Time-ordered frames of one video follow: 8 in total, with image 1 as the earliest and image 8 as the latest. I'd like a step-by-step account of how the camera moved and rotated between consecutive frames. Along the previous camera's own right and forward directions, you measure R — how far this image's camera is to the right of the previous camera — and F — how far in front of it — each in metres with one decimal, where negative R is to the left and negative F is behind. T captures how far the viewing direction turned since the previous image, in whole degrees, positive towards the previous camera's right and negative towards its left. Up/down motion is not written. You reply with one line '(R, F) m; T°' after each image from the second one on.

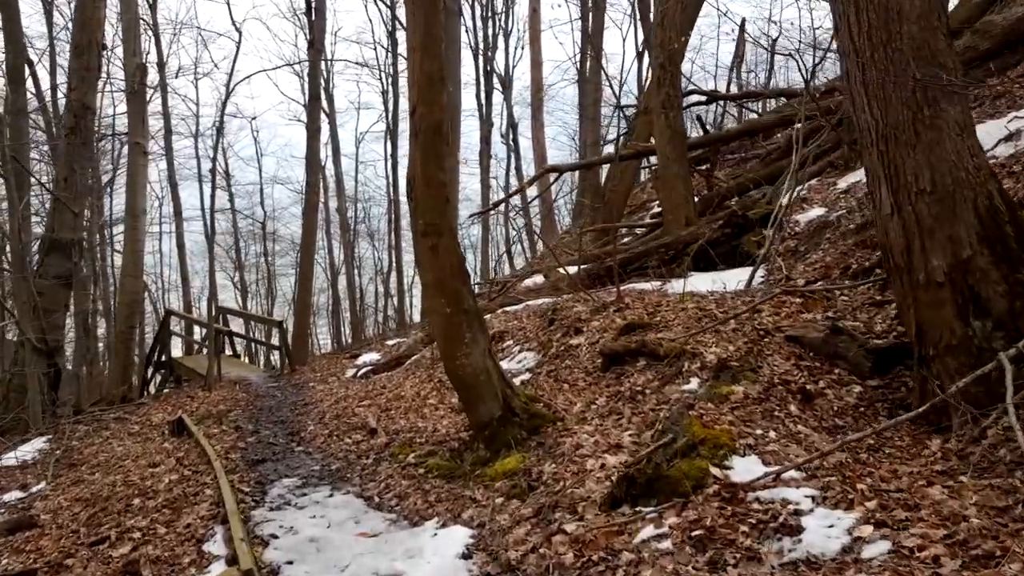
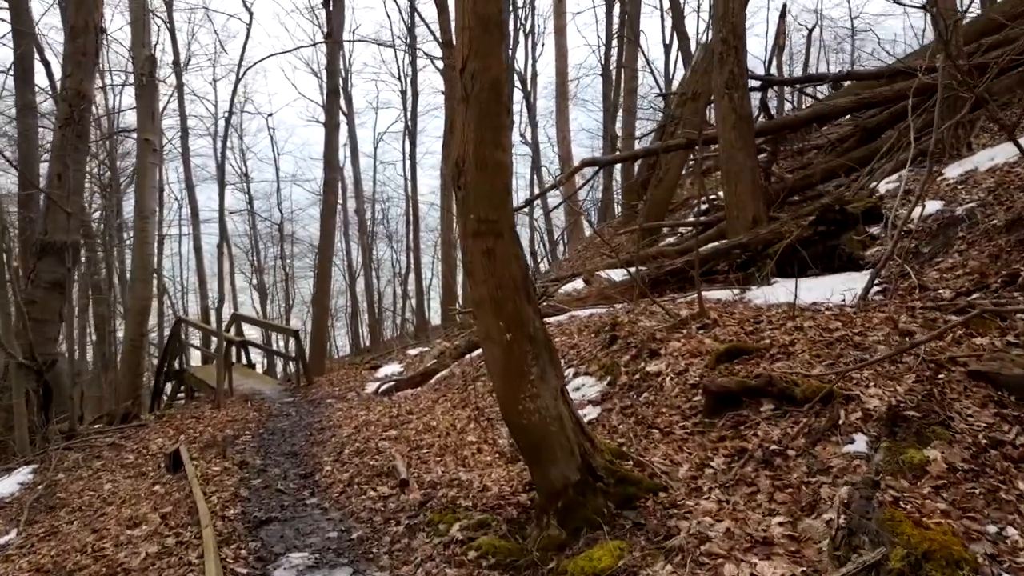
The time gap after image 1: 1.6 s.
(-0.3, +1.2) m; -1°
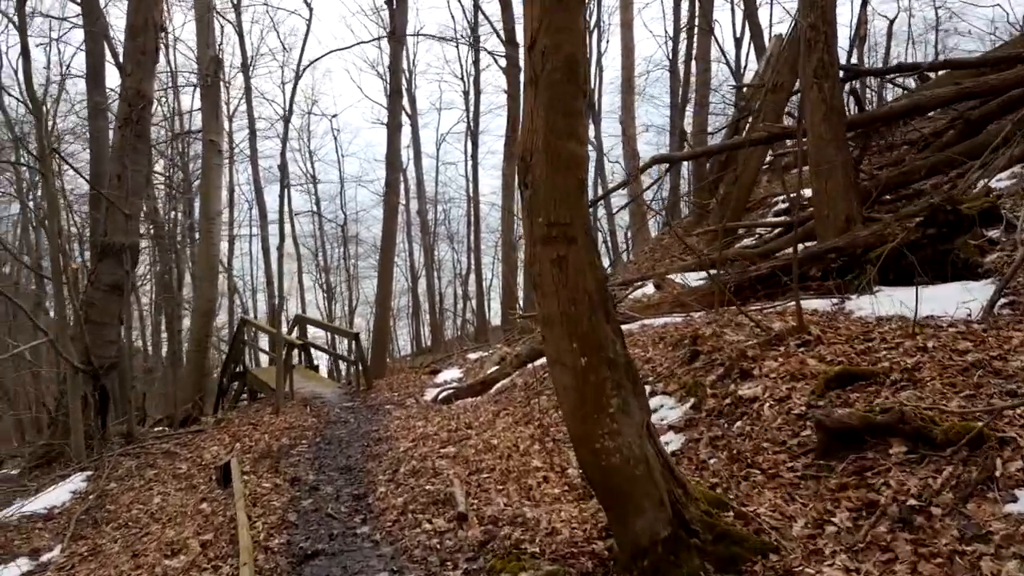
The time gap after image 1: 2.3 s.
(-0.1, +0.5) m; -4°
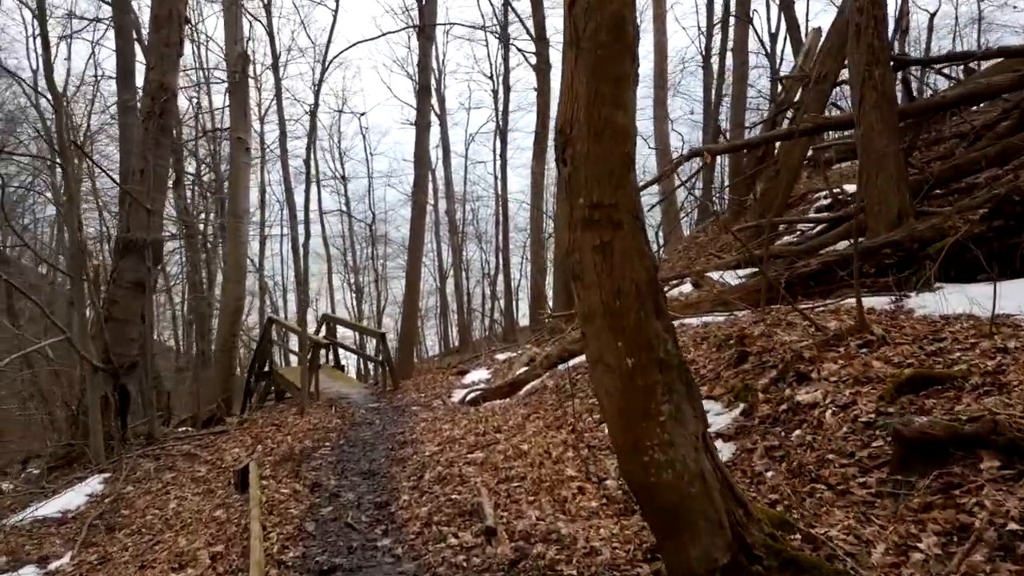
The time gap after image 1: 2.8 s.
(0.0, +0.4) m; -2°
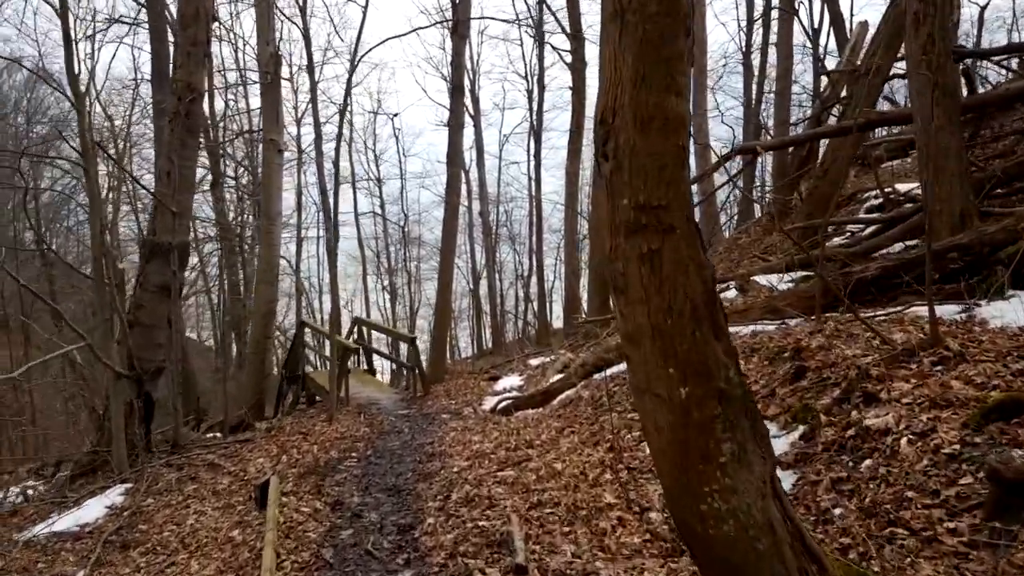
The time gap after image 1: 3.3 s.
(0.0, +0.4) m; -2°
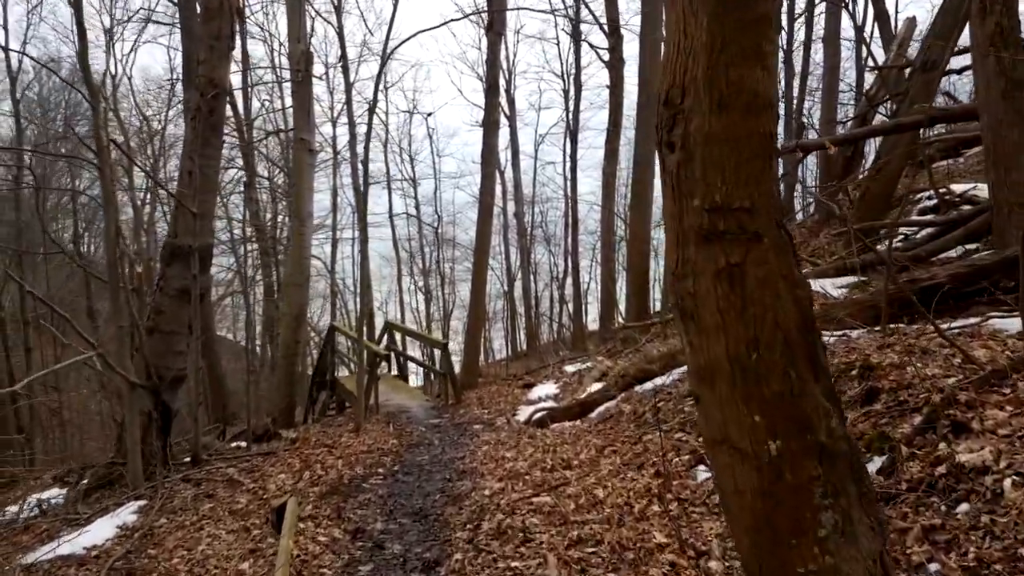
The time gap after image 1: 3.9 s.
(0.0, +0.5) m; -2°
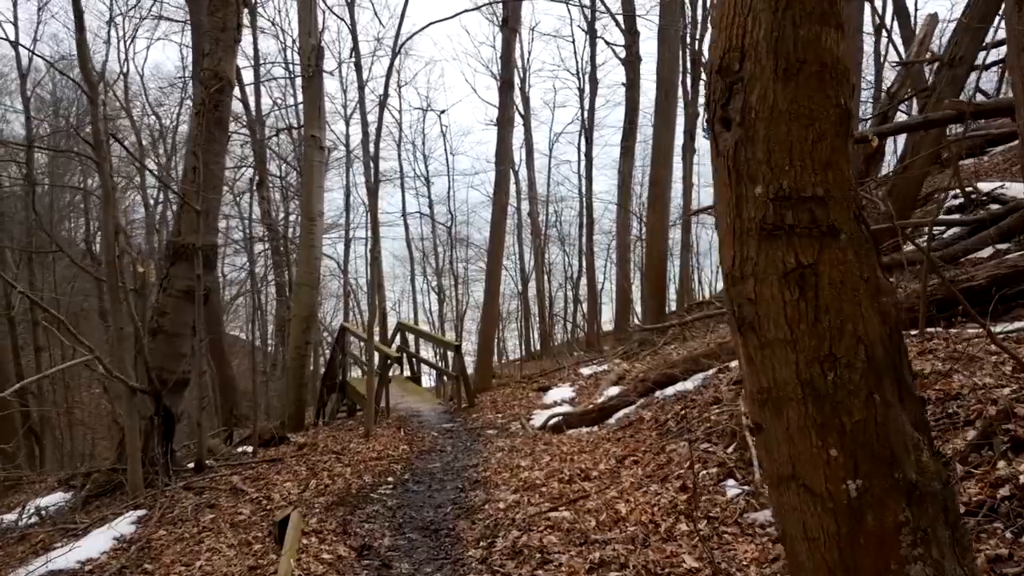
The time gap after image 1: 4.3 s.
(0.0, +0.3) m; -1°
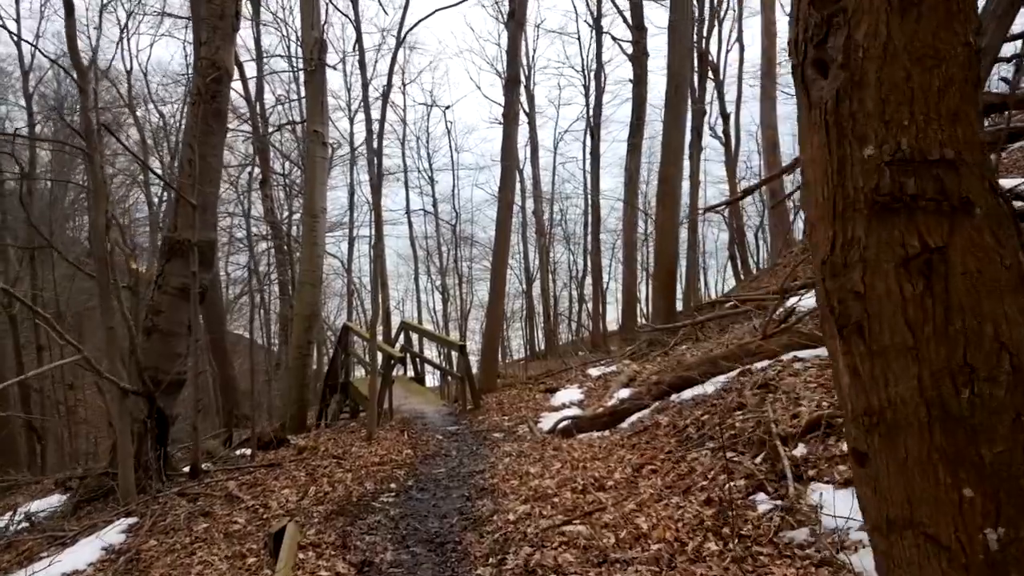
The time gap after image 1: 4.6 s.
(0.0, +0.3) m; 0°
